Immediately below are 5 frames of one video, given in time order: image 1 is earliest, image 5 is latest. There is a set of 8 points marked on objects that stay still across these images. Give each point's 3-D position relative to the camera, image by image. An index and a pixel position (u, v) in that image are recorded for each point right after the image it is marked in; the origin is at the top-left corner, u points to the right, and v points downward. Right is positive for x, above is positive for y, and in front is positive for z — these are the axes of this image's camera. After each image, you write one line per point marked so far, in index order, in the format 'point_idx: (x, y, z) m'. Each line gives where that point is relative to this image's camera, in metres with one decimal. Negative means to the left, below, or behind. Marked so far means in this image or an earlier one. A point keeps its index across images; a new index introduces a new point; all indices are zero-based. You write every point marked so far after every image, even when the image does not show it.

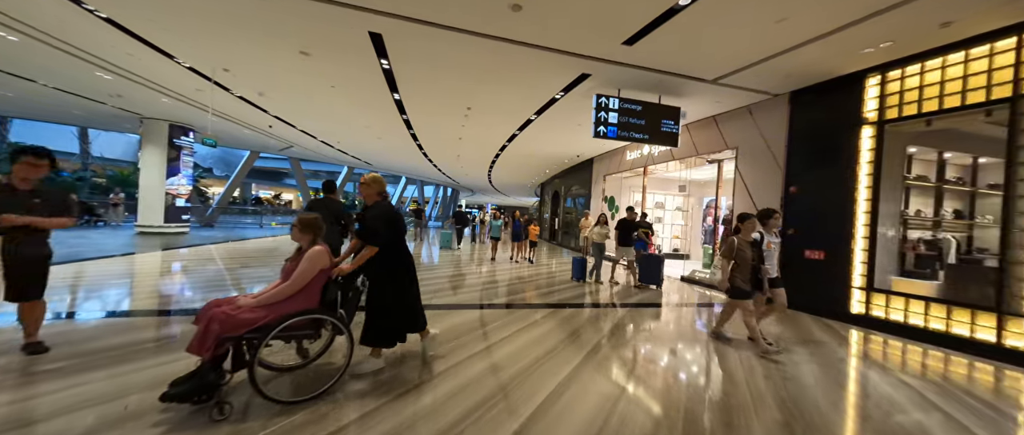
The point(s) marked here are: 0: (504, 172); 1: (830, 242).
0: (-0.5, +2.3, +15.7) m
1: (+4.4, -0.3, +4.3) m
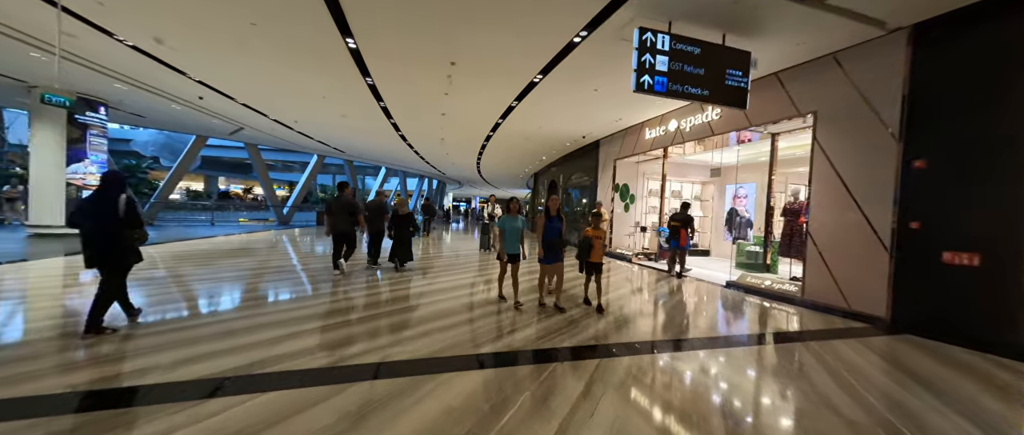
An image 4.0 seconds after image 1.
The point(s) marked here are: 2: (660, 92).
0: (-0.8, +2.6, +14.0) m
1: (+4.5, -0.2, +2.9) m
2: (+1.6, +1.4, +3.4) m
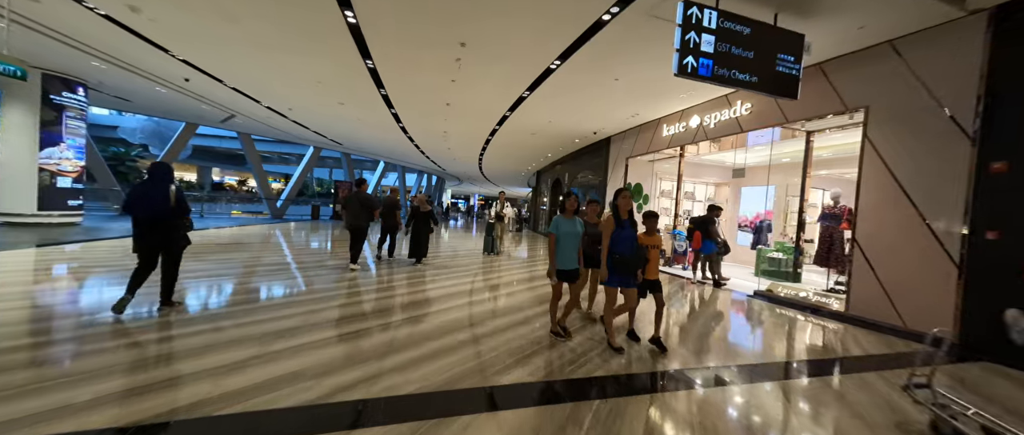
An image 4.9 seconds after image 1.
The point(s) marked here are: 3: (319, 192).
0: (-0.7, +2.7, +13.6) m
1: (+4.7, -0.3, +2.5) m
2: (+1.8, +1.3, +2.9) m
3: (-11.2, +1.5, +18.0) m
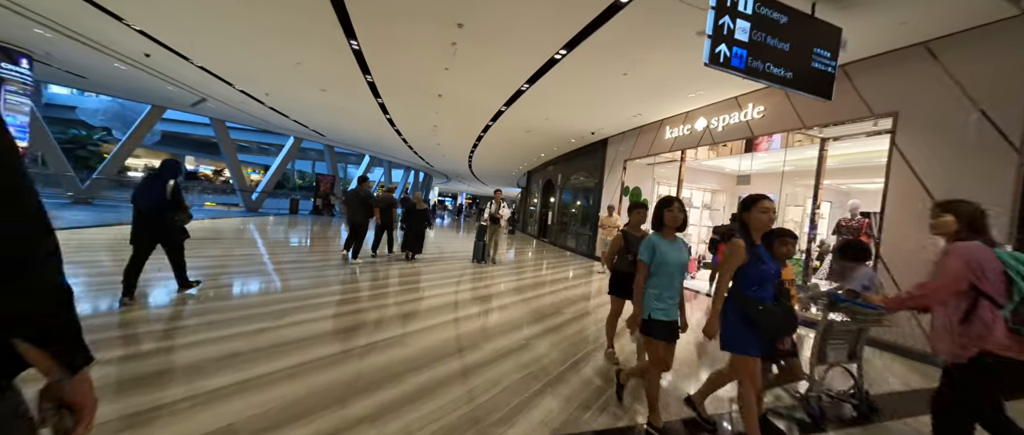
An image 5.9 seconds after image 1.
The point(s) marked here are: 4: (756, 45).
0: (-1.0, +2.7, +13.1) m
1: (+4.7, -0.5, +2.2) m
2: (+1.9, +1.2, +2.6) m
3: (-11.8, +1.8, +17.1) m
4: (+2.1, +1.5, +2.6) m
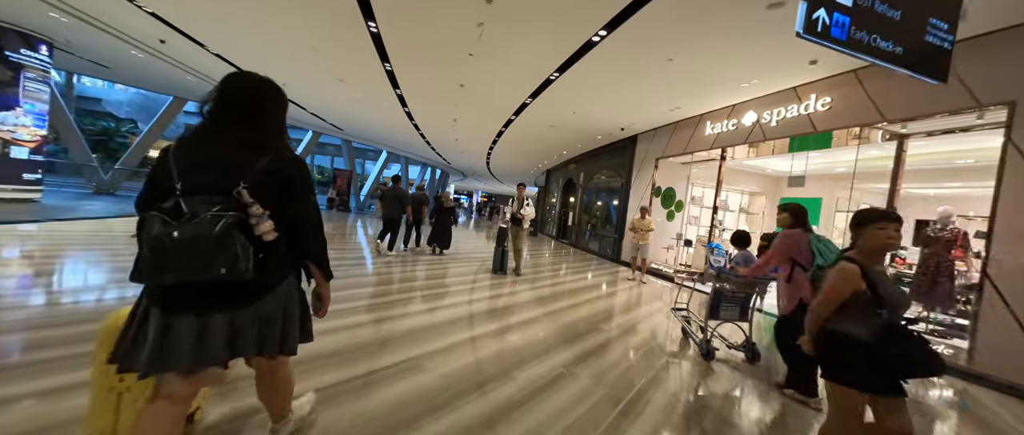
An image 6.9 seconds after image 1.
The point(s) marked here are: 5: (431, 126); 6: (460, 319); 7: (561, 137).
0: (-0.2, +2.7, +12.7) m
1: (+4.9, -0.6, +1.6) m
2: (+2.2, +1.2, +2.1) m
3: (-10.8, +2.1, +17.2) m
4: (+2.4, +1.4, +2.1) m
5: (-2.6, +2.9, +10.0) m
6: (-0.4, -1.0, +3.2) m
7: (+1.5, +2.4, +9.2) m
